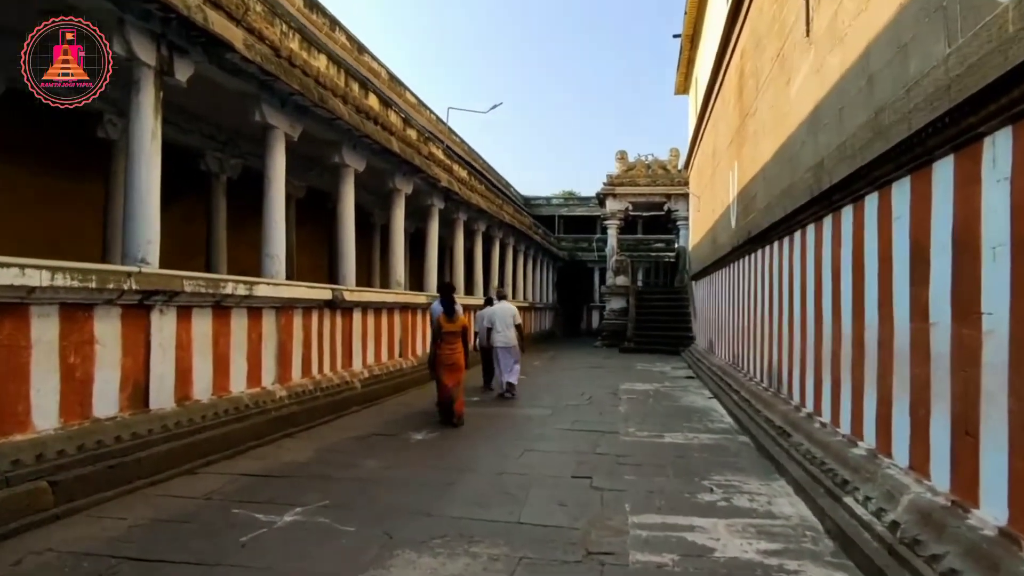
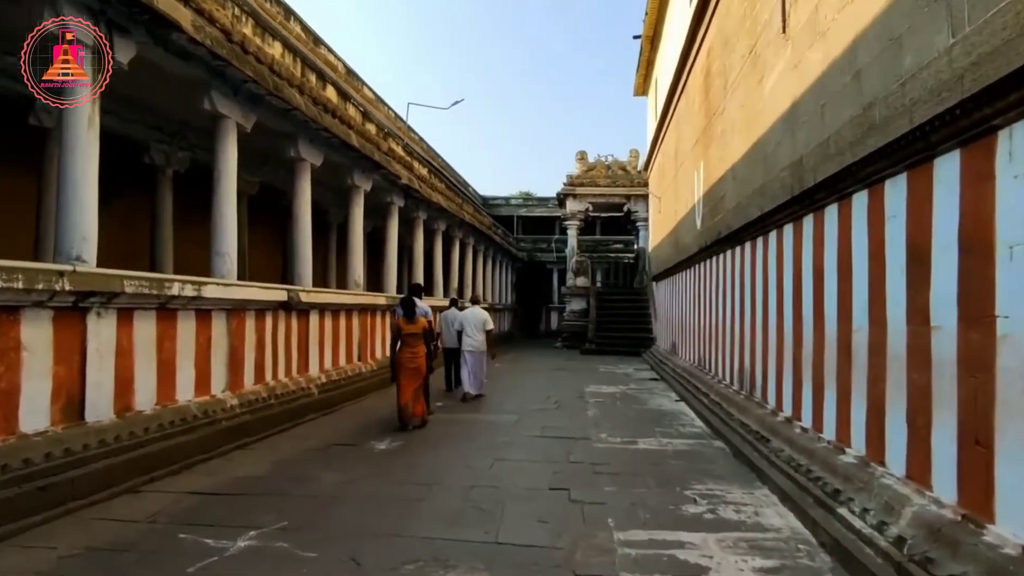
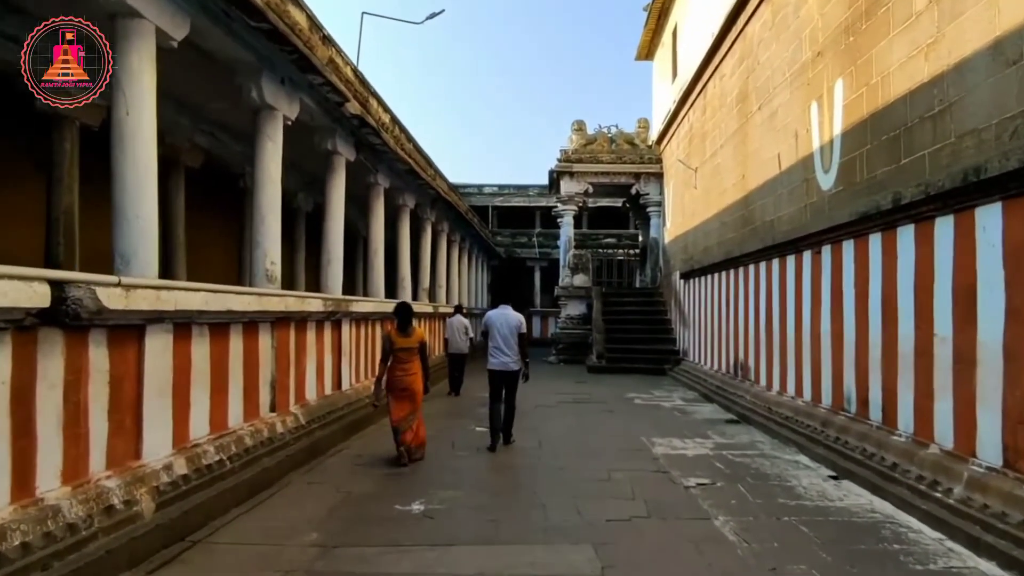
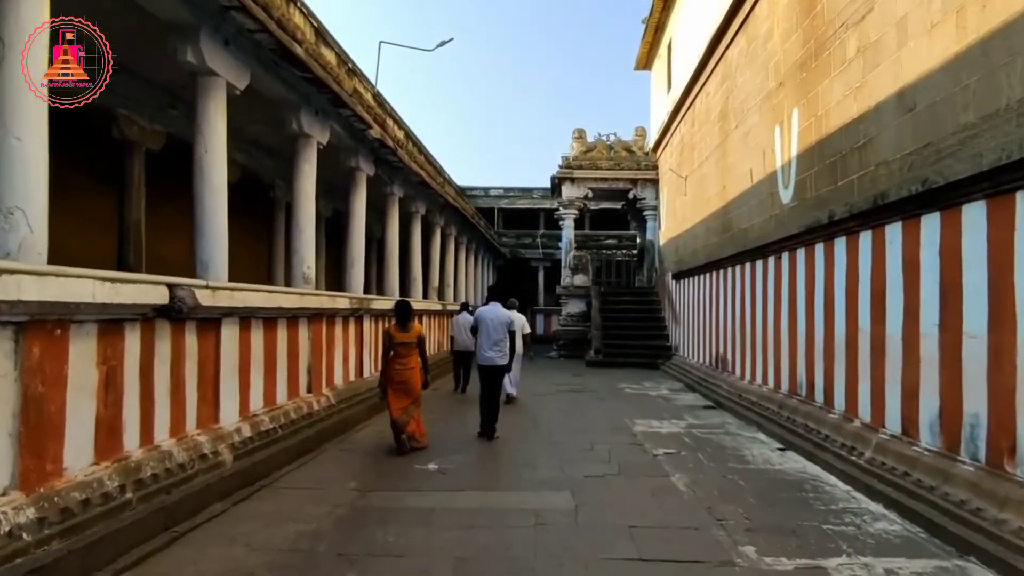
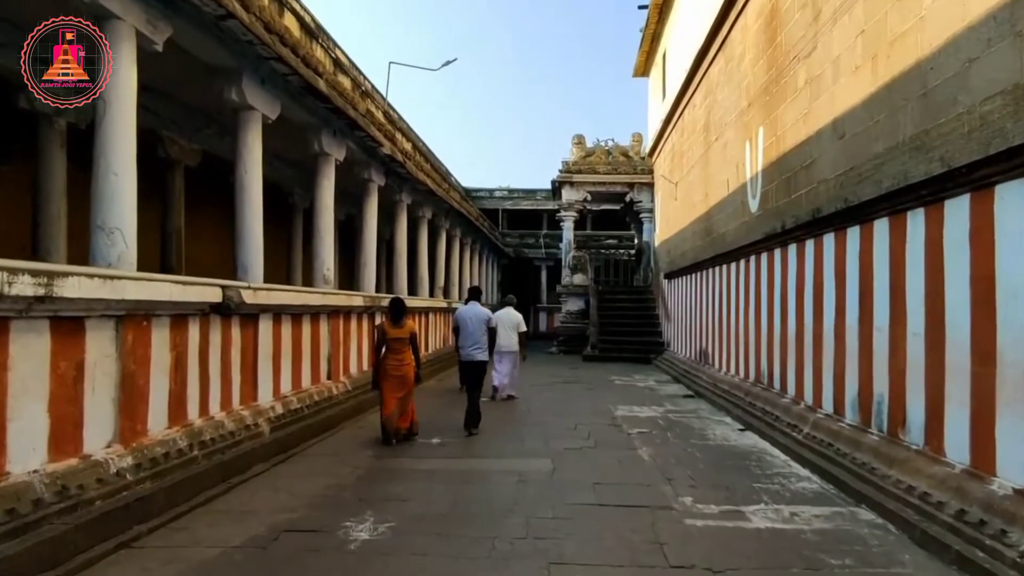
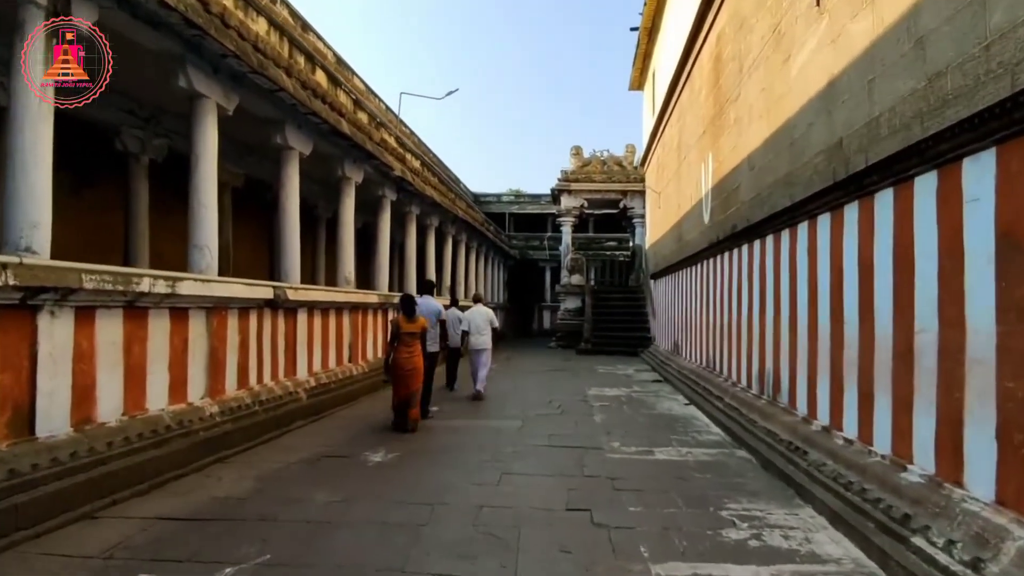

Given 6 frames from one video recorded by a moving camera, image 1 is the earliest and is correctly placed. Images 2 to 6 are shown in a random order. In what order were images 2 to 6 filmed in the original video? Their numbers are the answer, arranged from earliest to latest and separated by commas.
2, 6, 5, 4, 3
